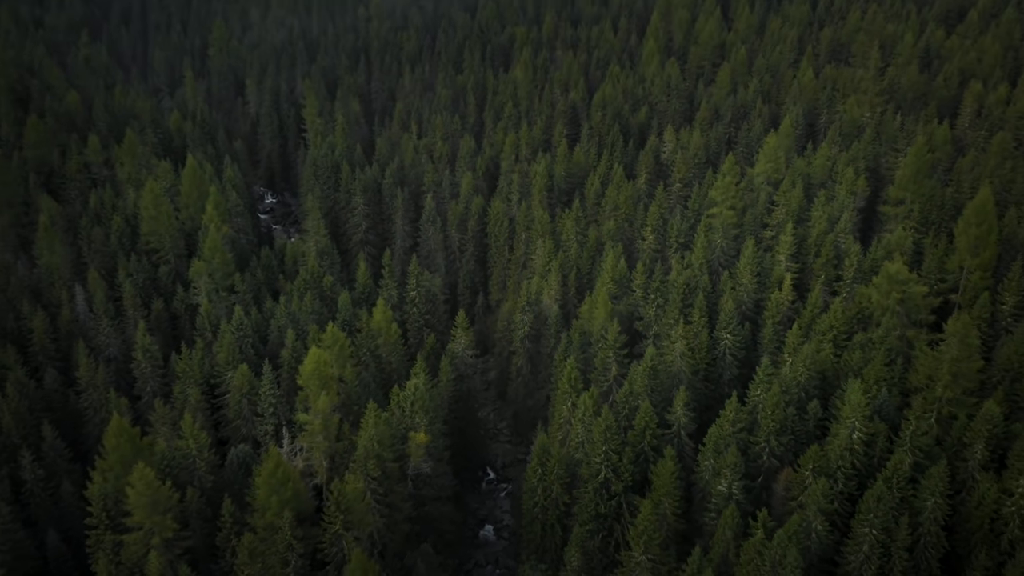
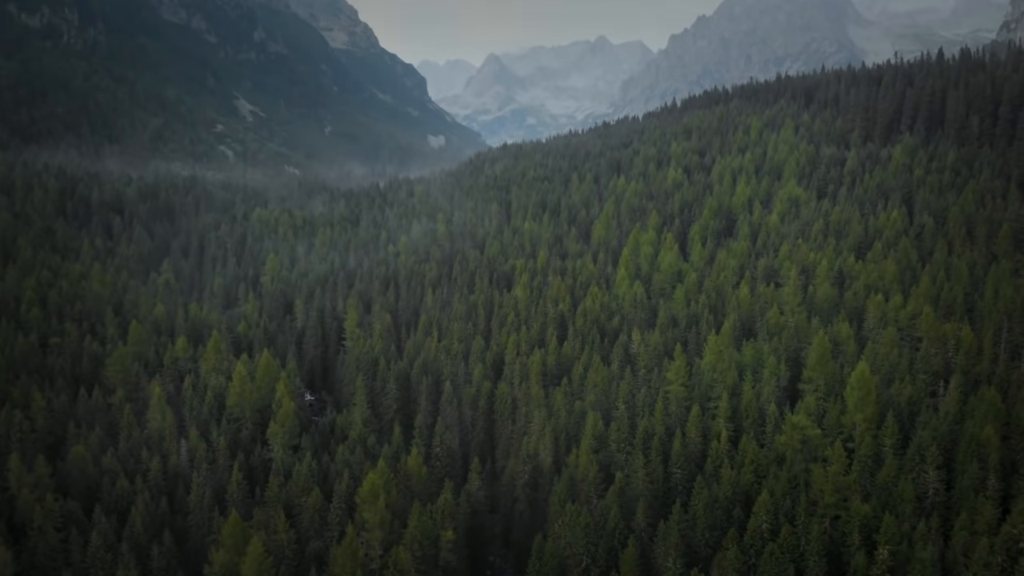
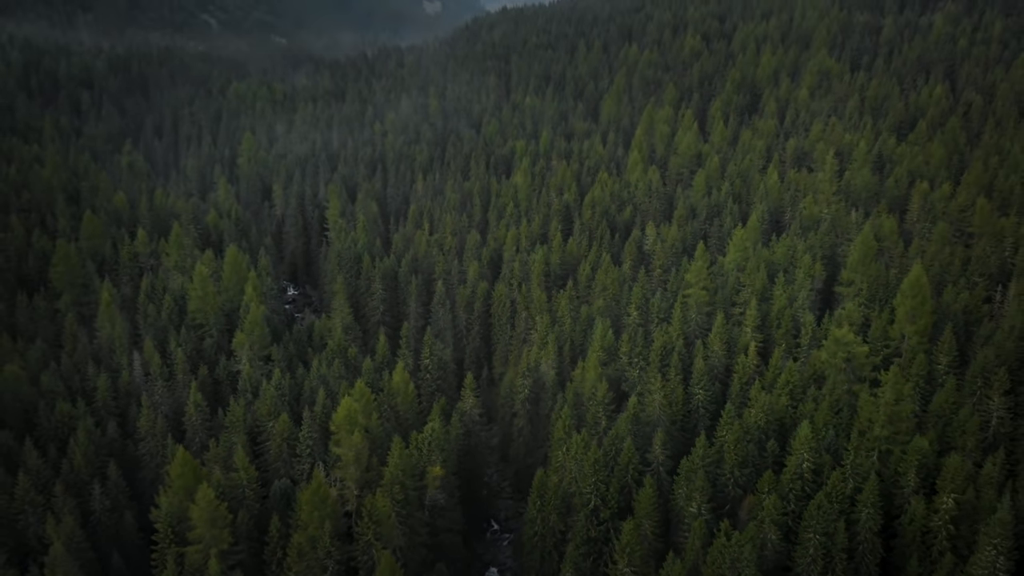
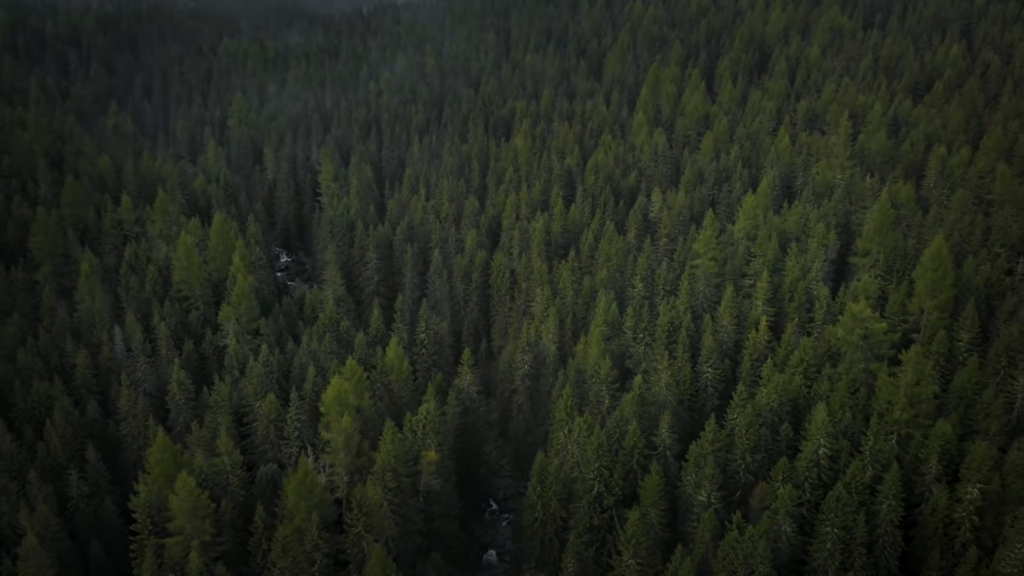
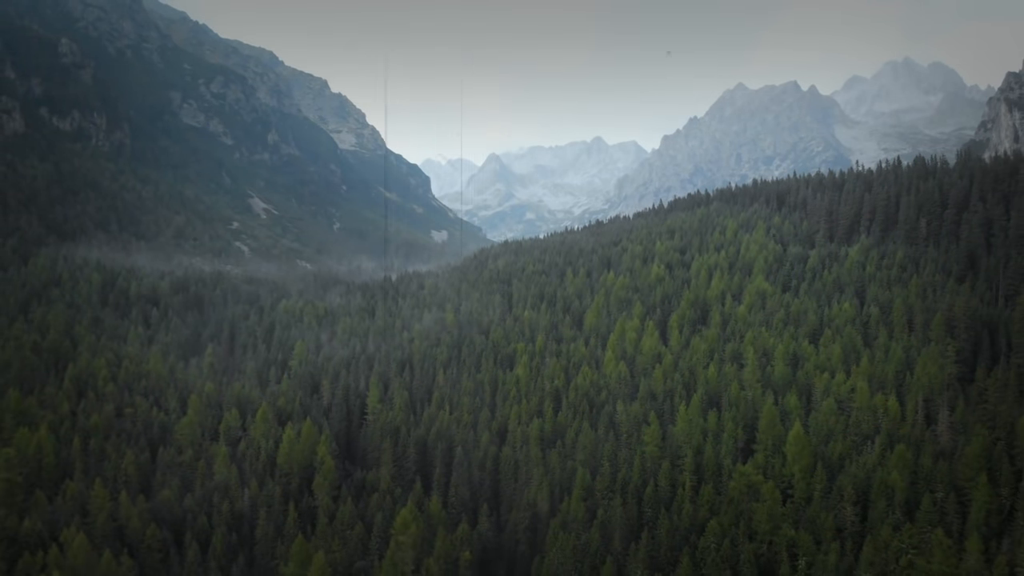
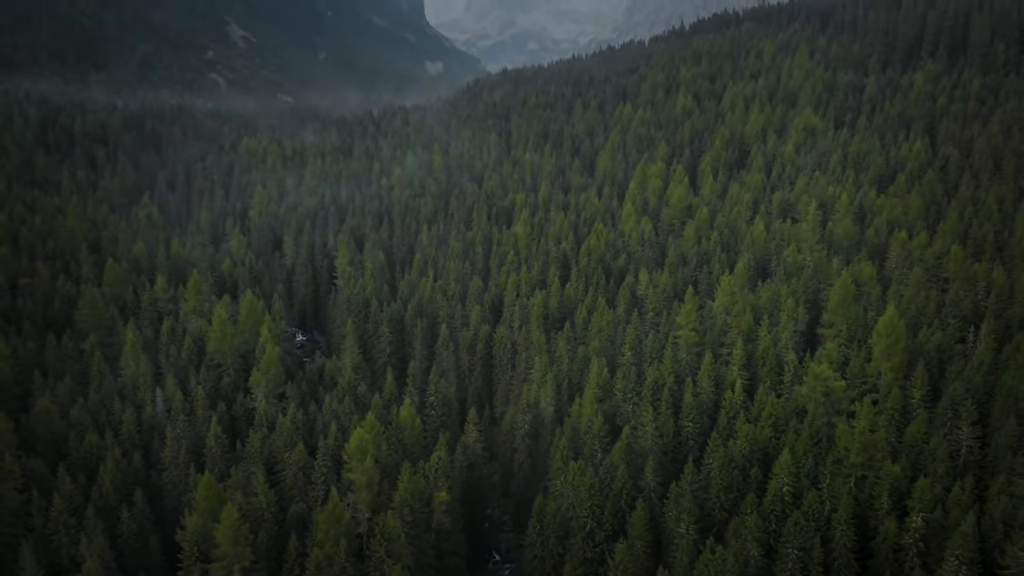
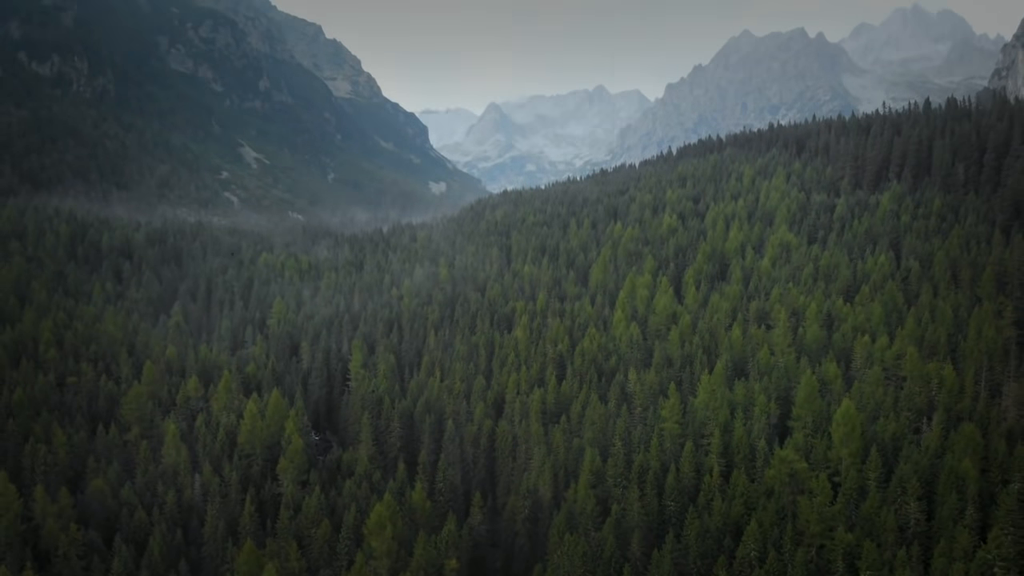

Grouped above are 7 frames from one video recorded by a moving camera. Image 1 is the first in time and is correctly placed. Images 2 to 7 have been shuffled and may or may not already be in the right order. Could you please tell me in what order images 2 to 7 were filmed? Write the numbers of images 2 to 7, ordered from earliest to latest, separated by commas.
4, 3, 6, 2, 7, 5
